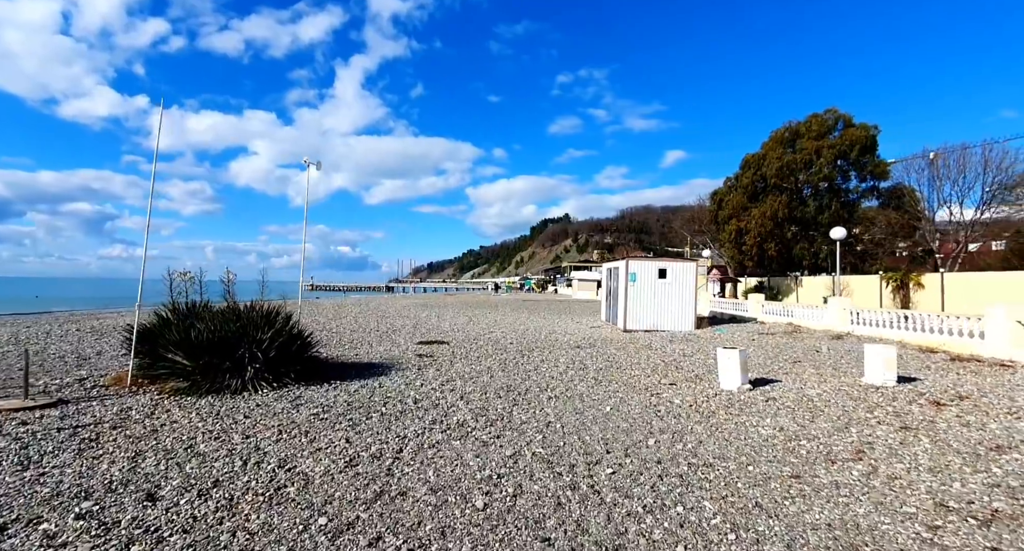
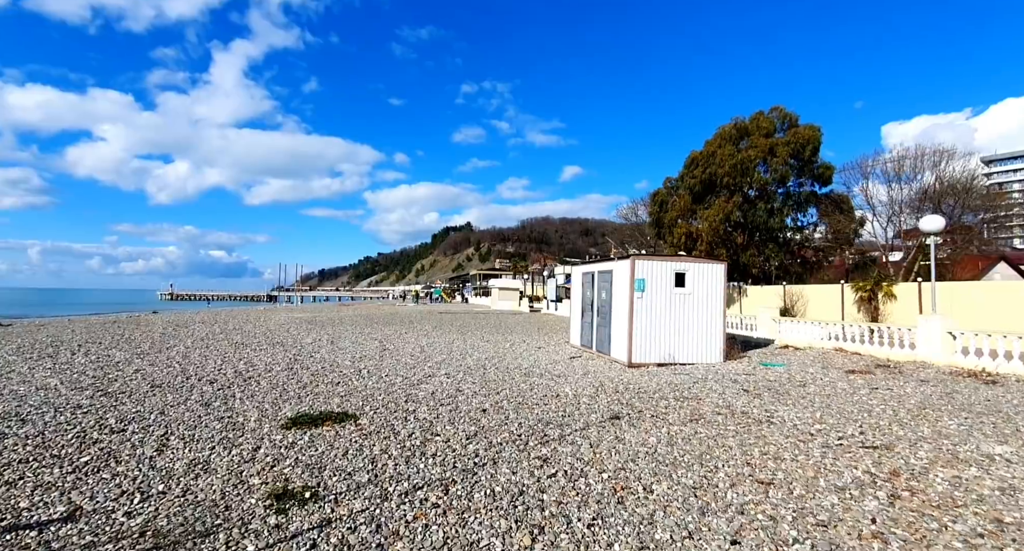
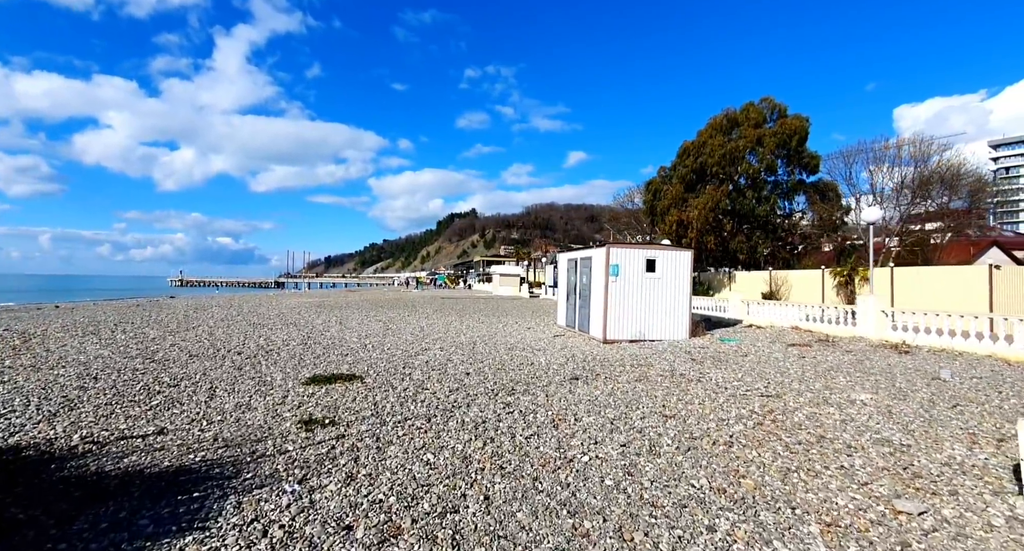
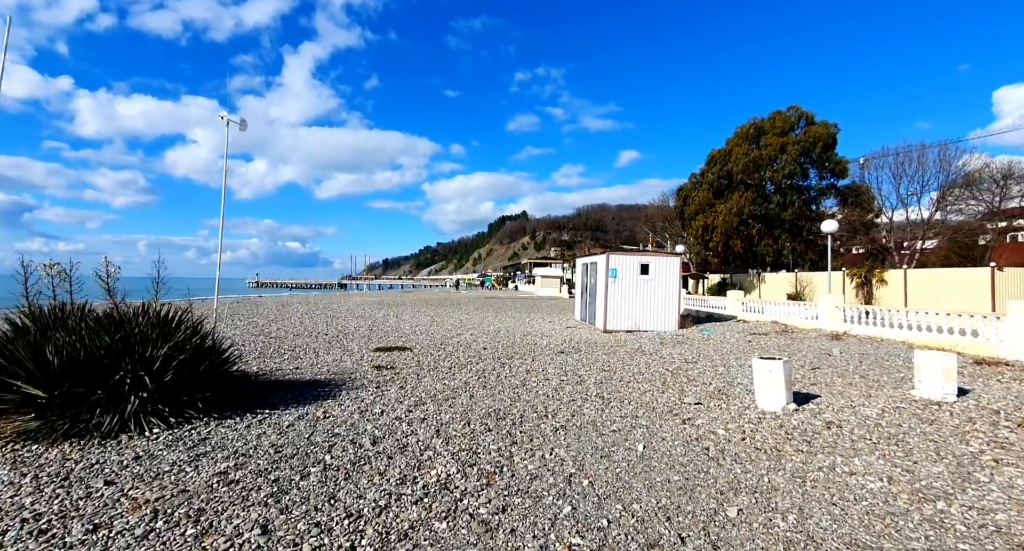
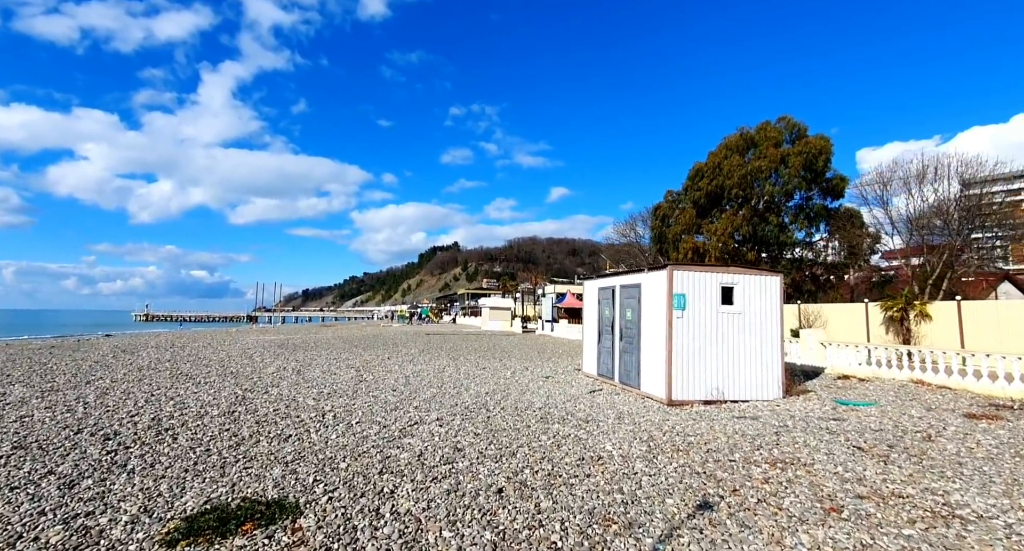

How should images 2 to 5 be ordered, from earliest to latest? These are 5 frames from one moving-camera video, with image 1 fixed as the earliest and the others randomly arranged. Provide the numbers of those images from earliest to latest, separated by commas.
4, 3, 2, 5
